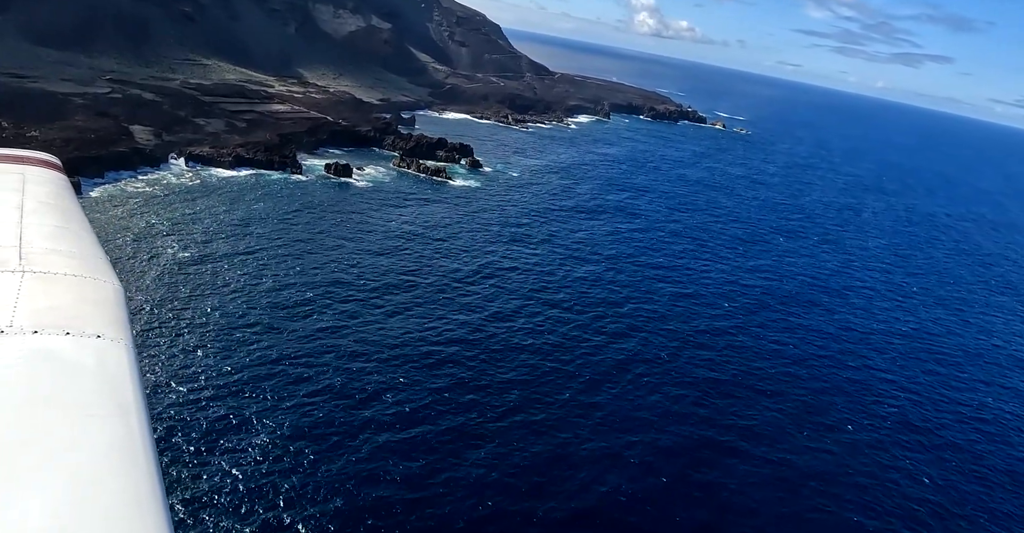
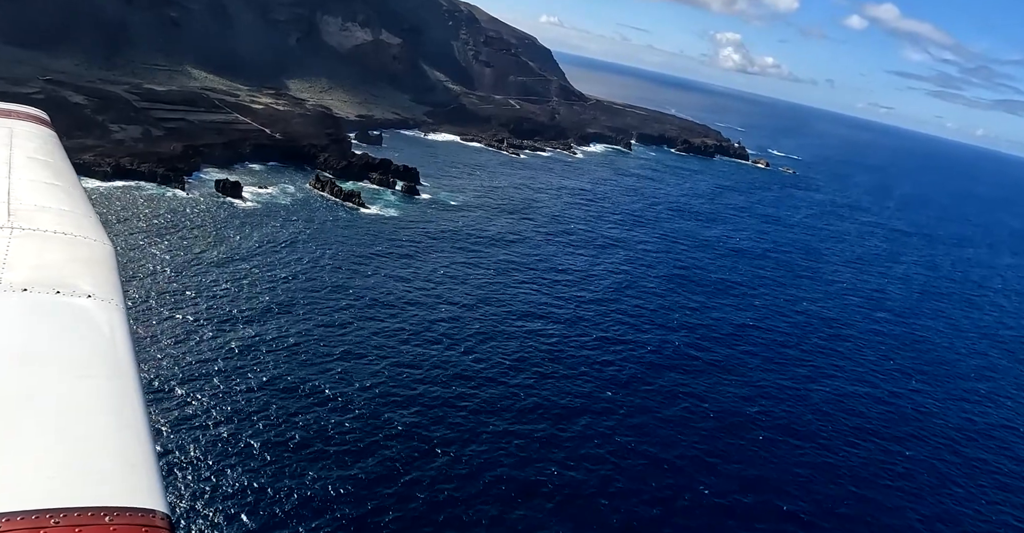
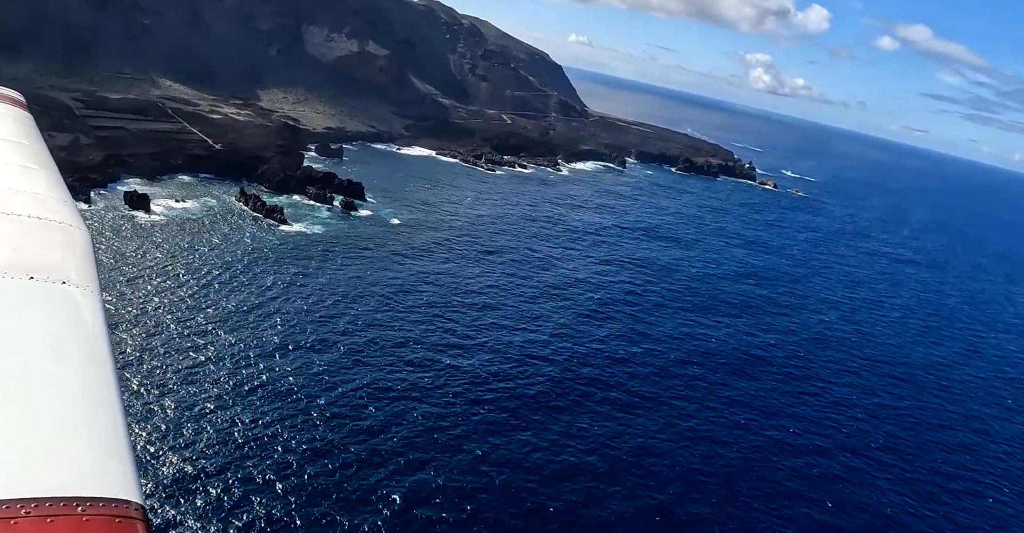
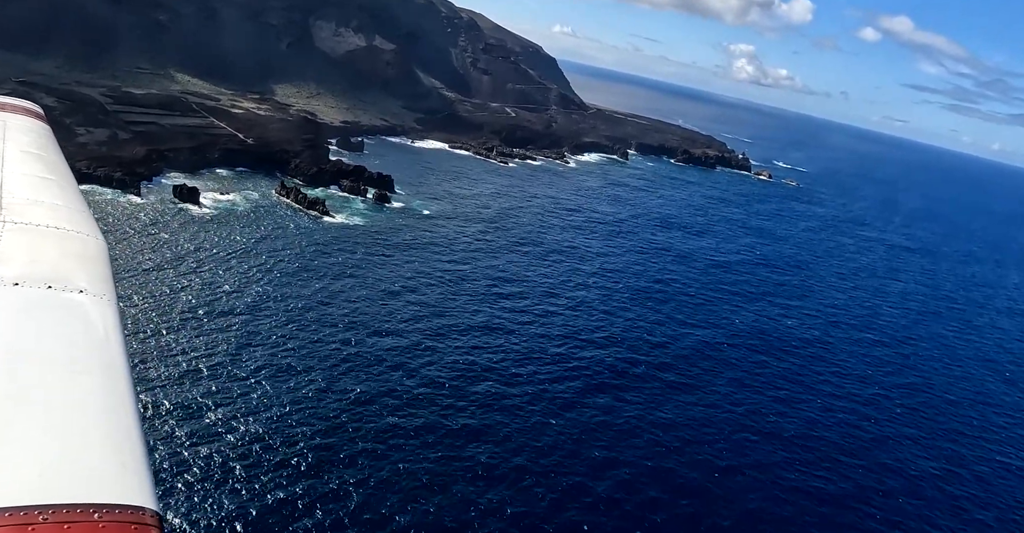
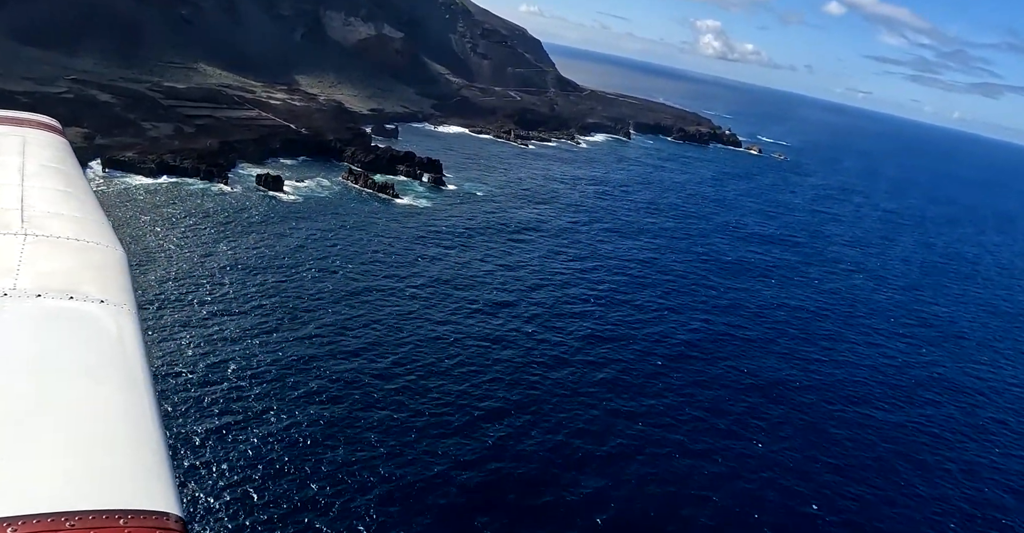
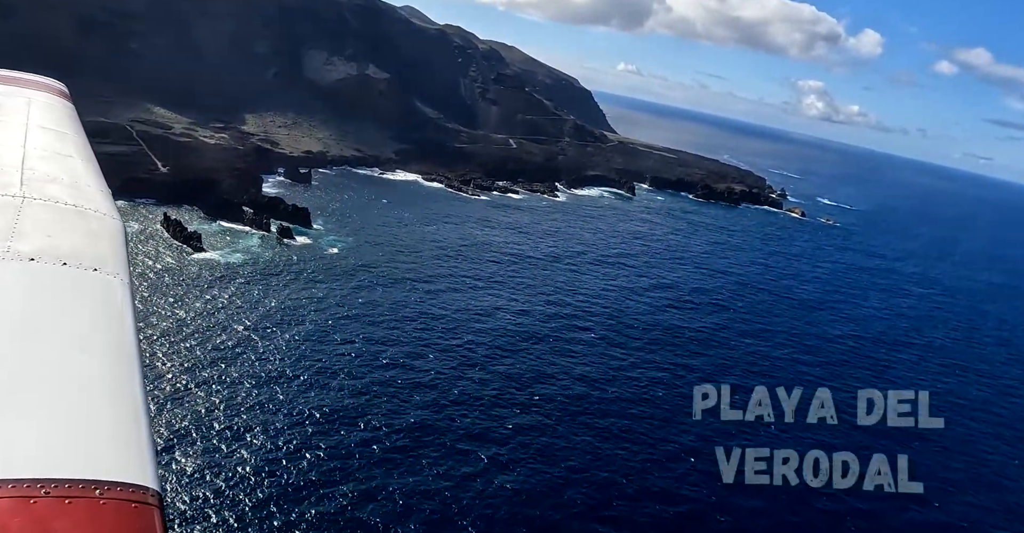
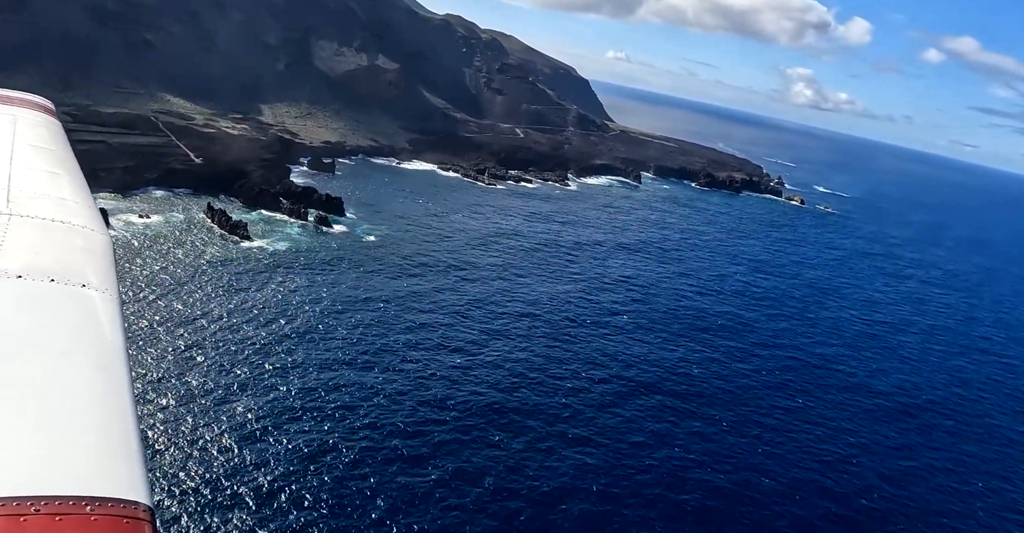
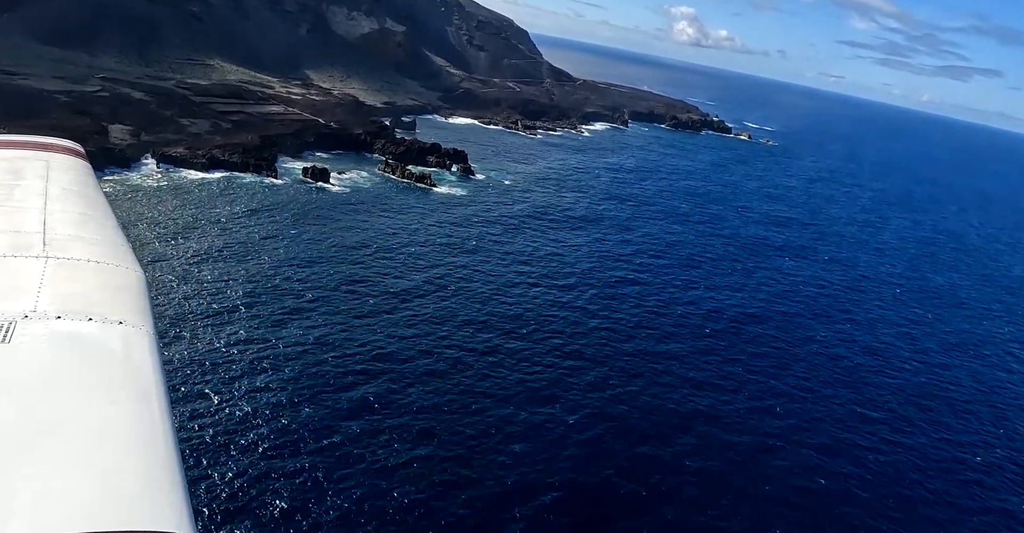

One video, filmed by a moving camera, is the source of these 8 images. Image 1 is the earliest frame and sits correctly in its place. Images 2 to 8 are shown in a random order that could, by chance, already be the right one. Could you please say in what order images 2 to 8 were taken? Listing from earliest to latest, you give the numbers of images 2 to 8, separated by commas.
8, 5, 2, 4, 3, 7, 6
